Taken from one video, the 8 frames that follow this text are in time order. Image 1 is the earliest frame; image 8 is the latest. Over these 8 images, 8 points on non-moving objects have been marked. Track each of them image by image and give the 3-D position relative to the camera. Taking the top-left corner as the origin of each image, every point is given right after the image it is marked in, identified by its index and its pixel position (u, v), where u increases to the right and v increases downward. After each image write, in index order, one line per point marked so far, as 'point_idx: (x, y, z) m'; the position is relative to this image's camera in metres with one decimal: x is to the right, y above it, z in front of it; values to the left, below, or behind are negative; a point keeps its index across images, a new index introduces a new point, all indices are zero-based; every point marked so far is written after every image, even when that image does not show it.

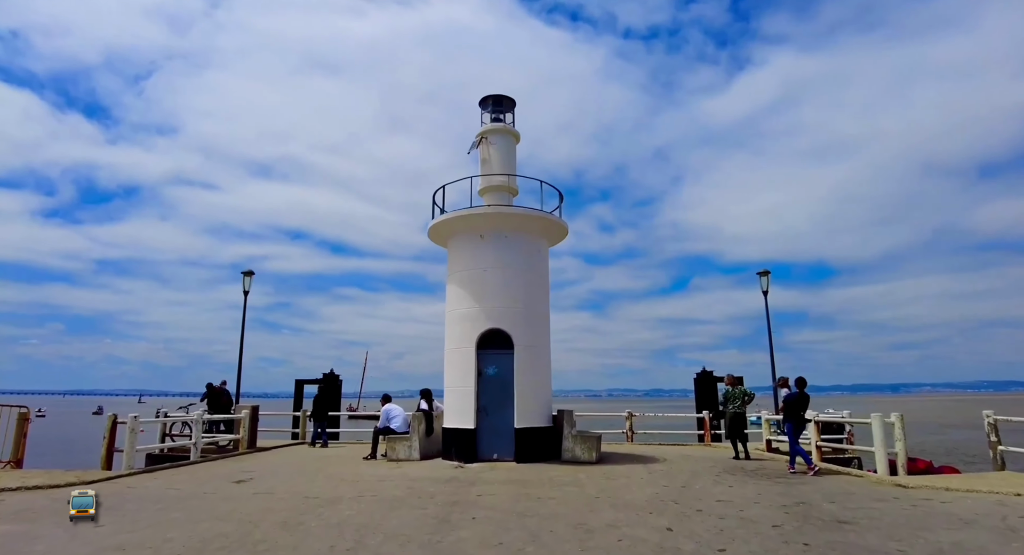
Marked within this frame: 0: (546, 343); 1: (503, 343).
0: (+0.7, -1.3, +12.5) m
1: (-0.2, -1.3, +11.9) m
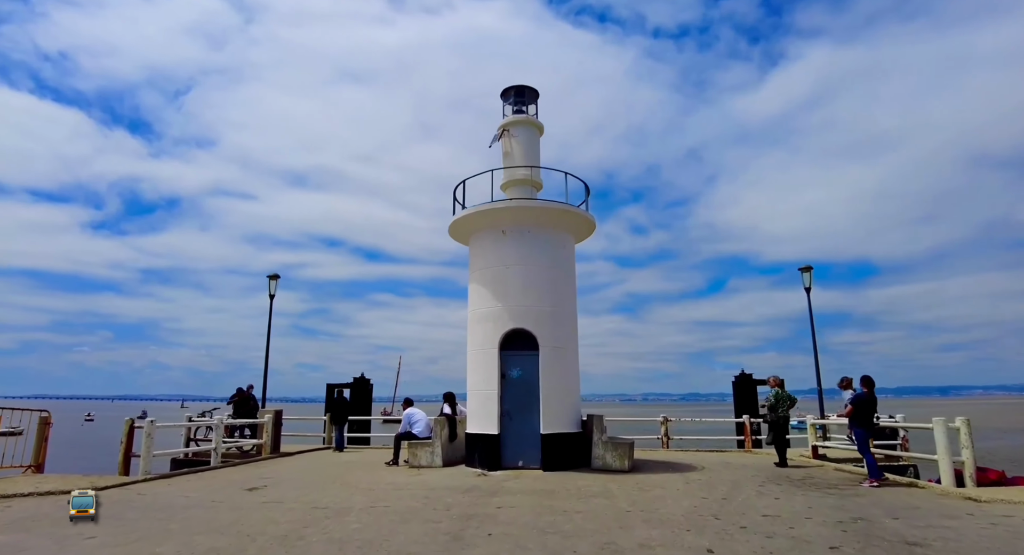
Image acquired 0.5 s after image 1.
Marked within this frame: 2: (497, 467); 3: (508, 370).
0: (+1.2, -1.3, +11.9) m
1: (+0.3, -1.2, +11.3) m
2: (-0.2, -3.3, +10.8) m
3: (-0.1, -1.7, +11.2) m
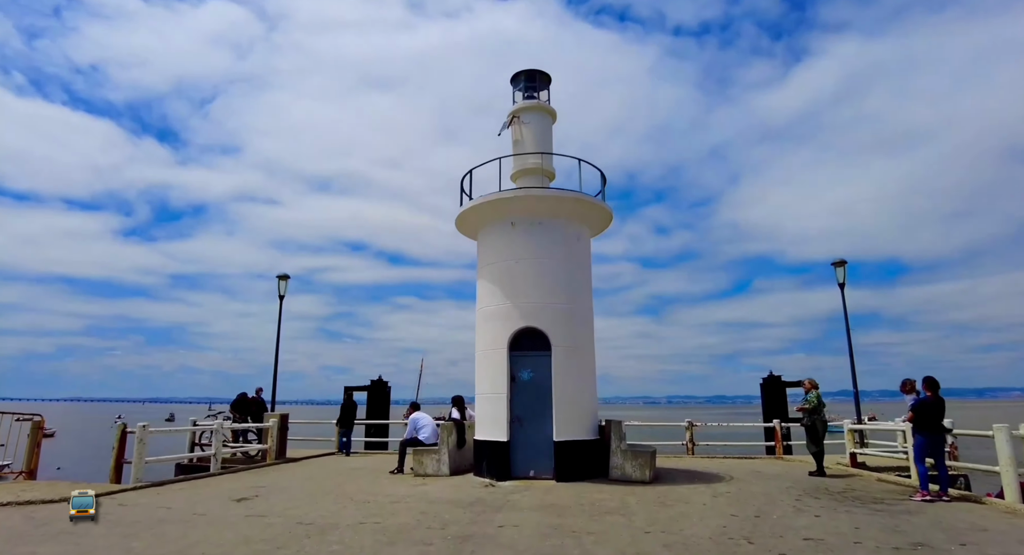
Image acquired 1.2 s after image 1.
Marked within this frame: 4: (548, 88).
0: (+1.4, -1.2, +11.0) m
1: (+0.5, -1.1, +10.5) m
2: (-0.1, -3.2, +10.0) m
3: (+0.1, -1.6, +10.4) m
4: (+0.8, +4.0, +13.0) m
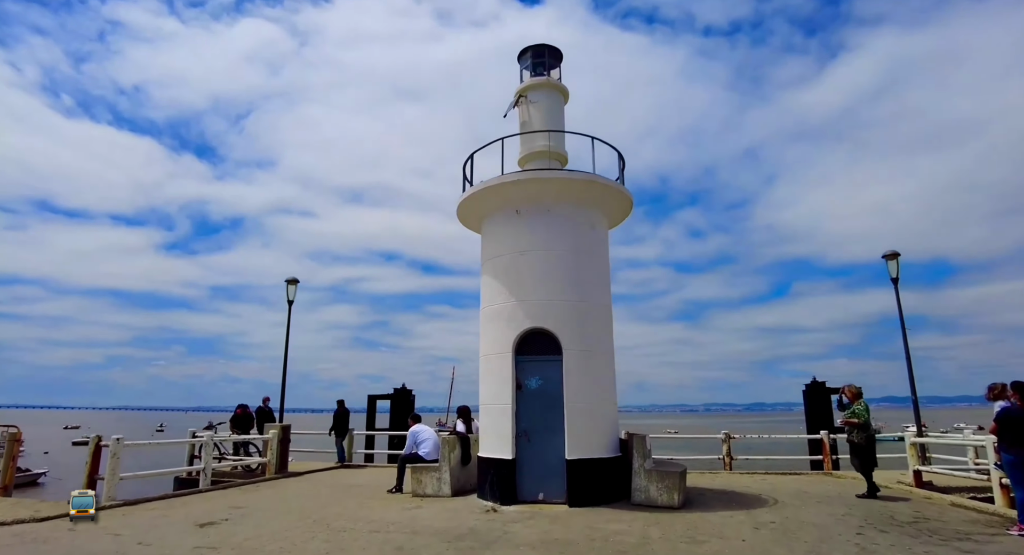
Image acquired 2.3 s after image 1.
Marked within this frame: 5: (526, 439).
0: (+1.5, -1.1, +9.7) m
1: (+0.5, -1.0, +9.2) m
2: (0.0, -3.1, +8.7) m
3: (+0.2, -1.5, +9.1) m
4: (+0.9, +4.0, +11.8) m
5: (+0.2, -2.3, +8.9) m
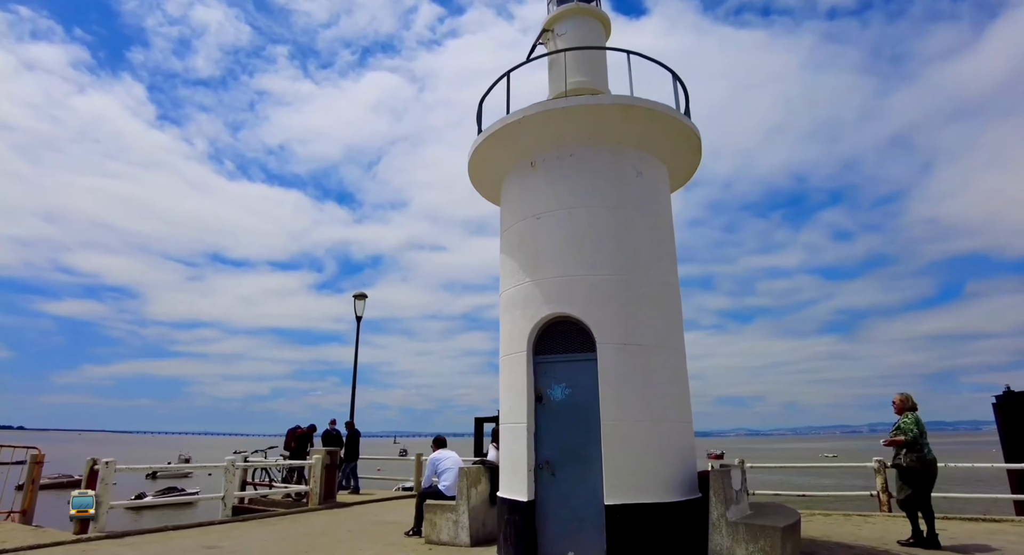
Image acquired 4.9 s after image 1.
0: (+1.7, -0.7, +6.8) m
1: (+0.7, -0.7, +6.5) m
2: (+0.2, -2.8, +6.1) m
3: (+0.4, -1.2, +6.5) m
4: (+1.3, +4.3, +9.2) m
5: (+0.4, -2.0, +6.3) m
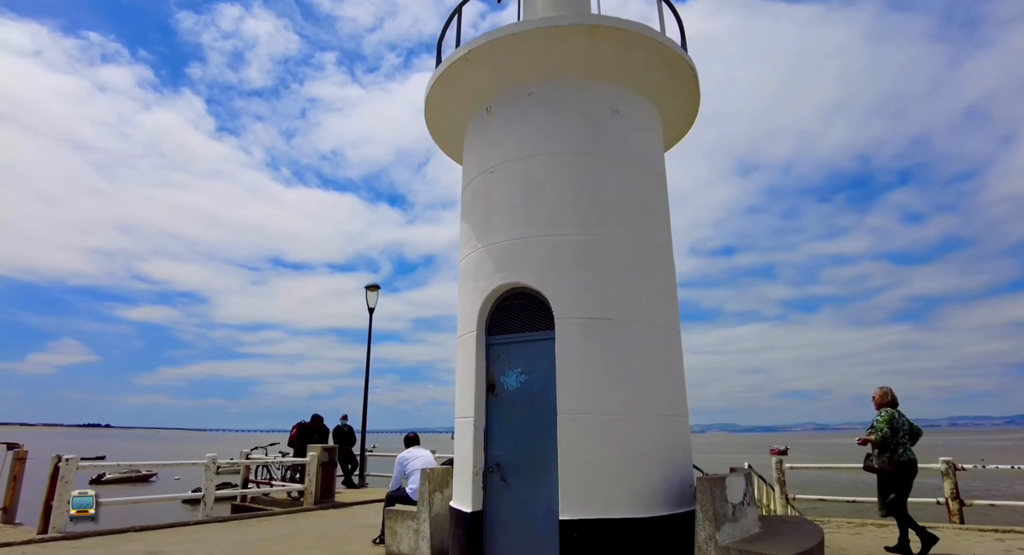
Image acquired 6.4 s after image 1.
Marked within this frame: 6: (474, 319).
0: (+1.3, -0.3, +5.6) m
1: (+0.2, -0.3, +5.3) m
2: (-0.2, -2.5, +5.0) m
3: (-0.1, -0.8, +5.4) m
4: (+0.9, +4.7, +7.9) m
5: (-0.1, -1.6, +5.1) m
6: (-0.3, -0.4, +5.6) m
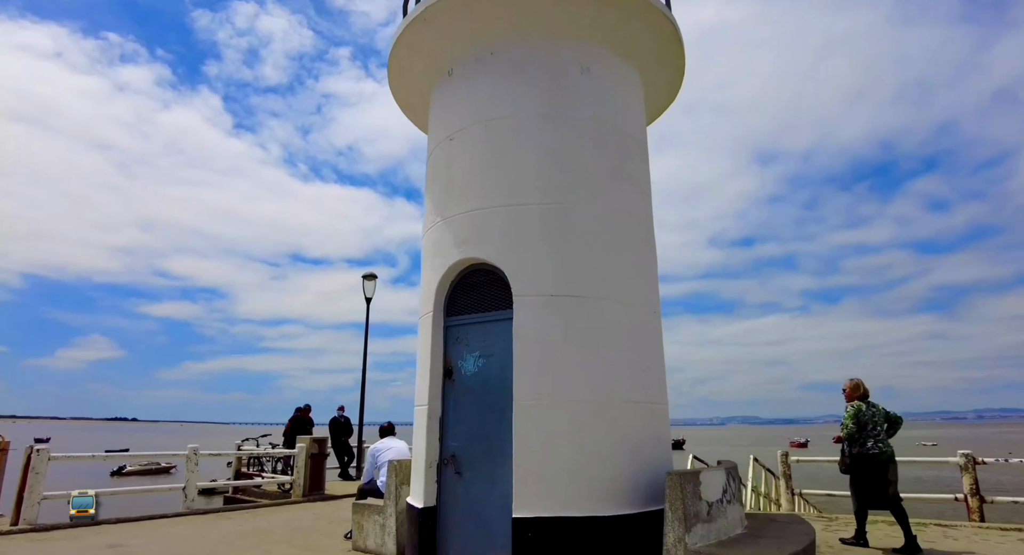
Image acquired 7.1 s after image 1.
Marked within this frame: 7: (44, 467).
0: (+0.9, -0.1, +5.1) m
1: (-0.1, -0.1, +4.9) m
2: (-0.6, -2.3, +4.5) m
3: (-0.4, -0.6, +4.9) m
4: (+0.6, +4.9, +7.4) m
5: (-0.4, -1.4, +4.6) m
6: (-0.7, -0.2, +5.2) m
7: (-6.6, -2.8, +8.7) m
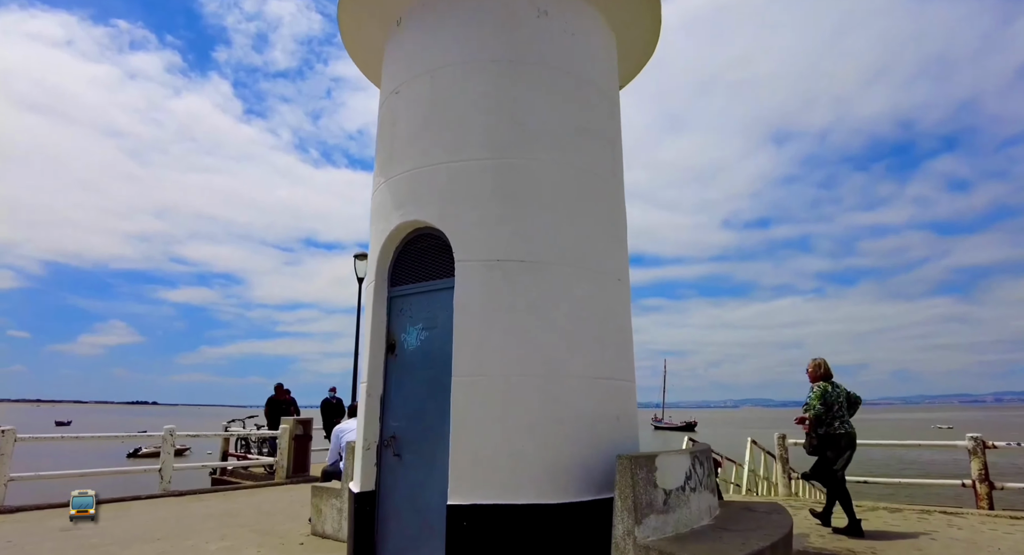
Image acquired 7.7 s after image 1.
0: (+0.6, +0.1, +4.6) m
1: (-0.5, +0.1, +4.4) m
2: (-0.9, -2.1, +4.2) m
3: (-0.8, -0.4, +4.5) m
4: (+0.2, +5.2, +6.8) m
5: (-0.8, -1.2, +4.3) m
6: (-1.0, +0.1, +4.8) m
7: (-6.9, -2.5, +8.5) m
